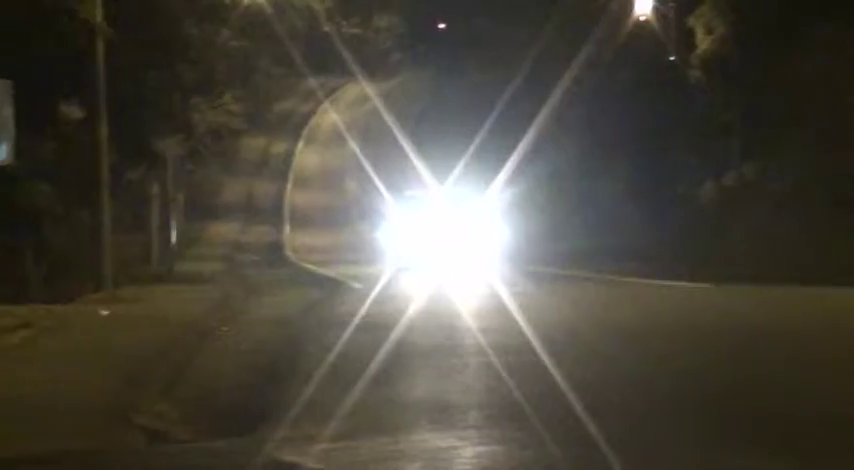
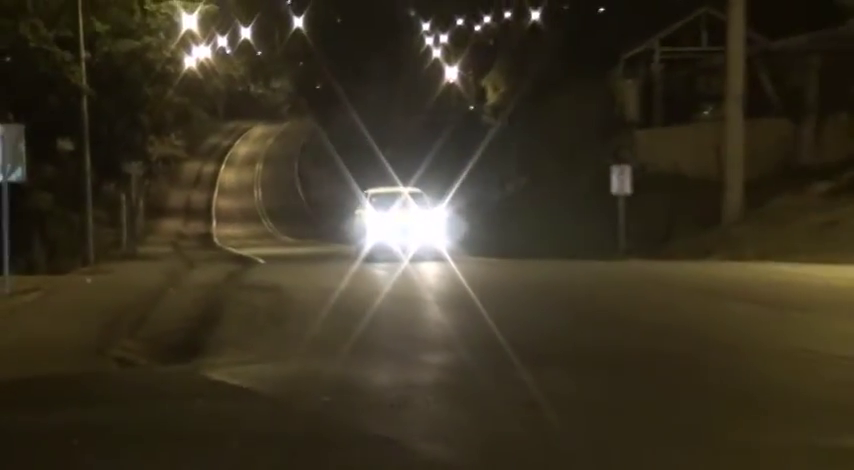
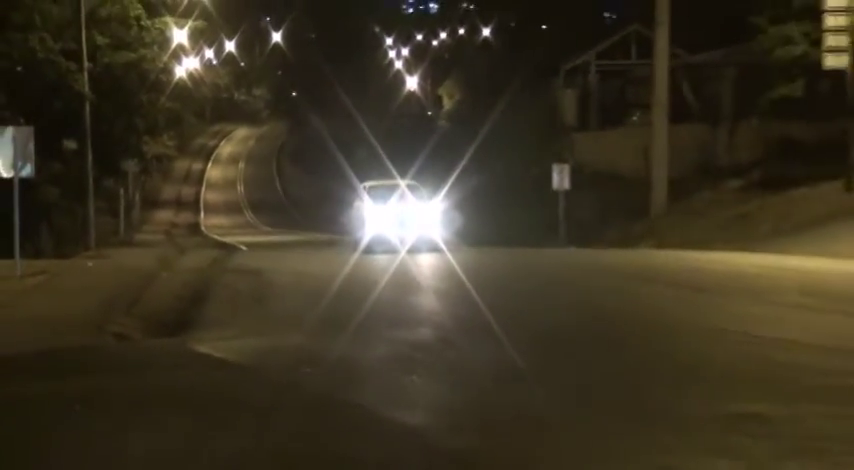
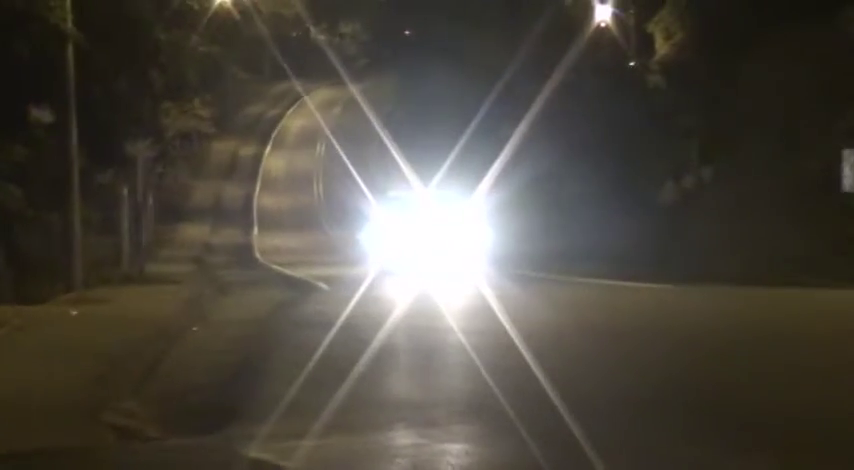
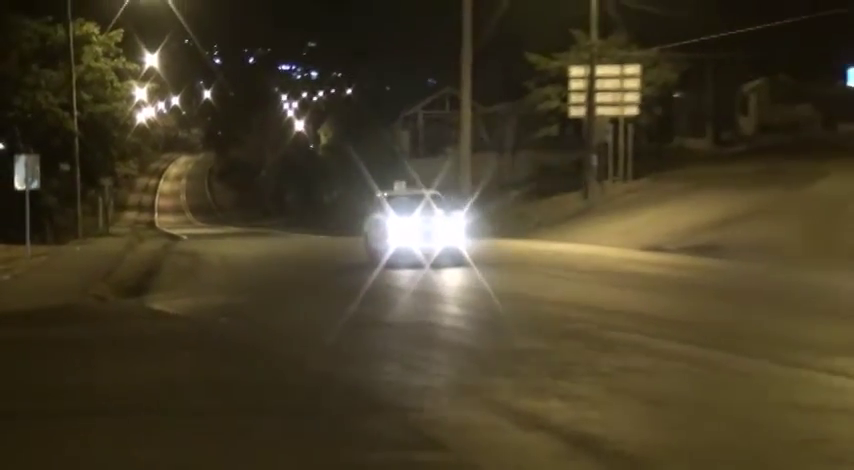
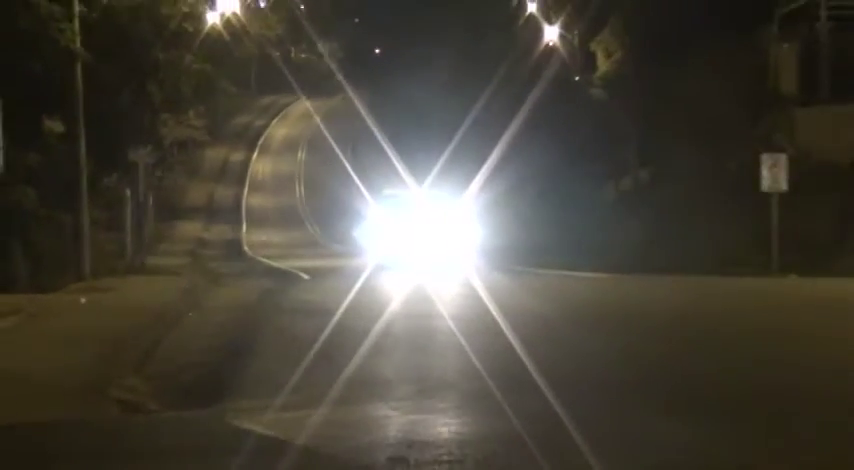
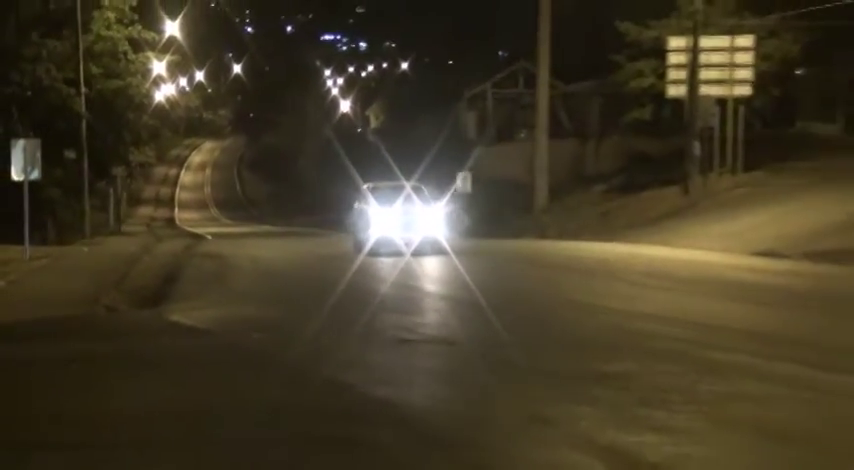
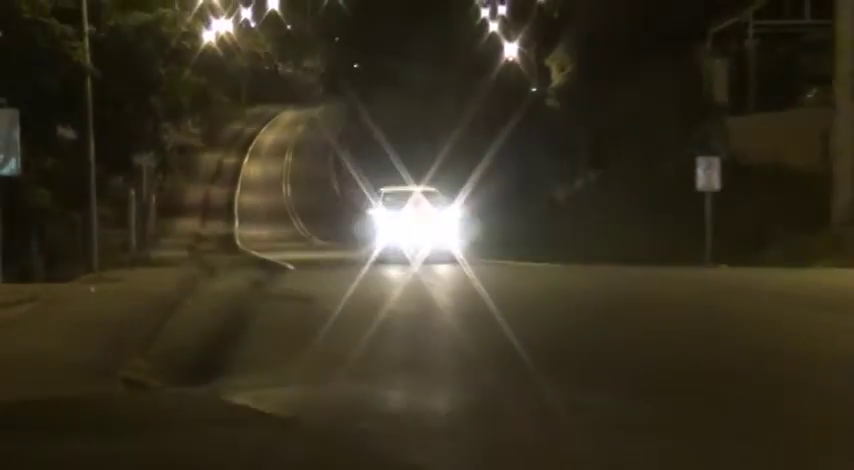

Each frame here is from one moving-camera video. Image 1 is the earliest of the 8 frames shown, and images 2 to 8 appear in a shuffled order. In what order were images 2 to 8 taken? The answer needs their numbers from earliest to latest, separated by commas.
4, 6, 8, 2, 3, 7, 5
